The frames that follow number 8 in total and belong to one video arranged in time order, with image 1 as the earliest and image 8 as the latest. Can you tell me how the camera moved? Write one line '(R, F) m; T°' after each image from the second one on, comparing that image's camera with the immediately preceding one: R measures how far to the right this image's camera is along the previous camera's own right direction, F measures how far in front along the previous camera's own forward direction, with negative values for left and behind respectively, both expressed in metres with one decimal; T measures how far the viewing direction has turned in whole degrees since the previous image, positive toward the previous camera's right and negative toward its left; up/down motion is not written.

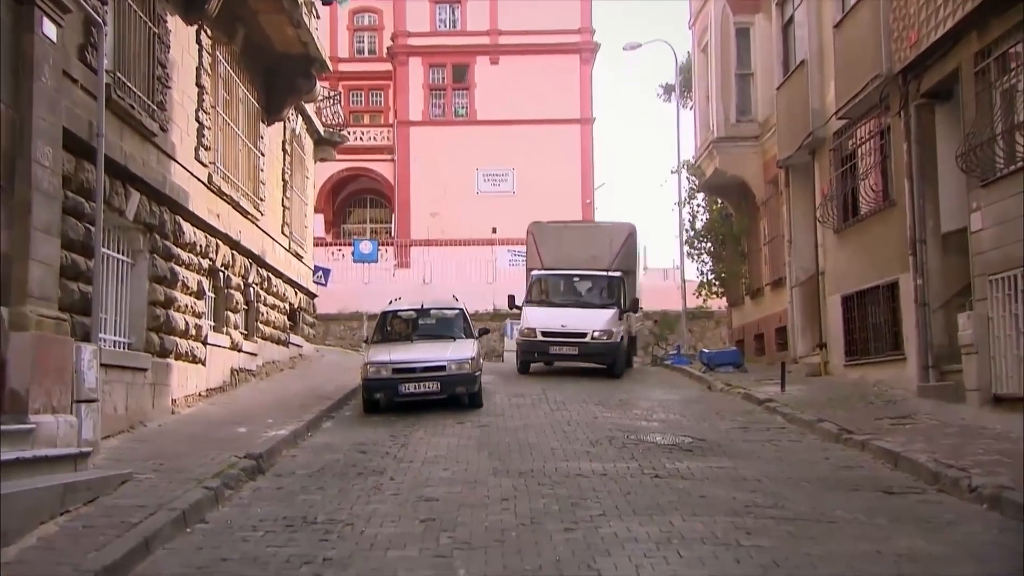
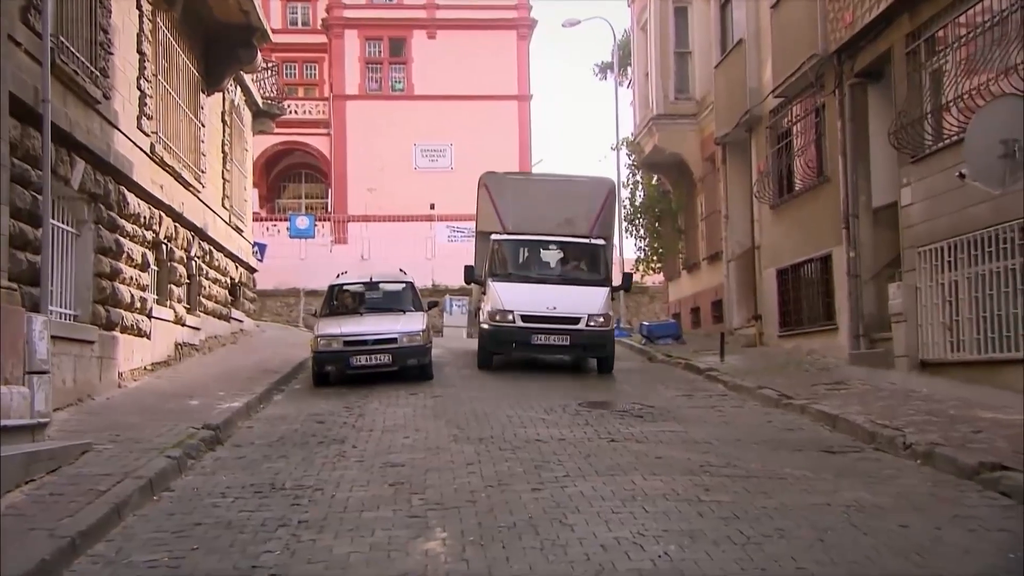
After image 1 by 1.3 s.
(-0.4, -0.1) m; +5°
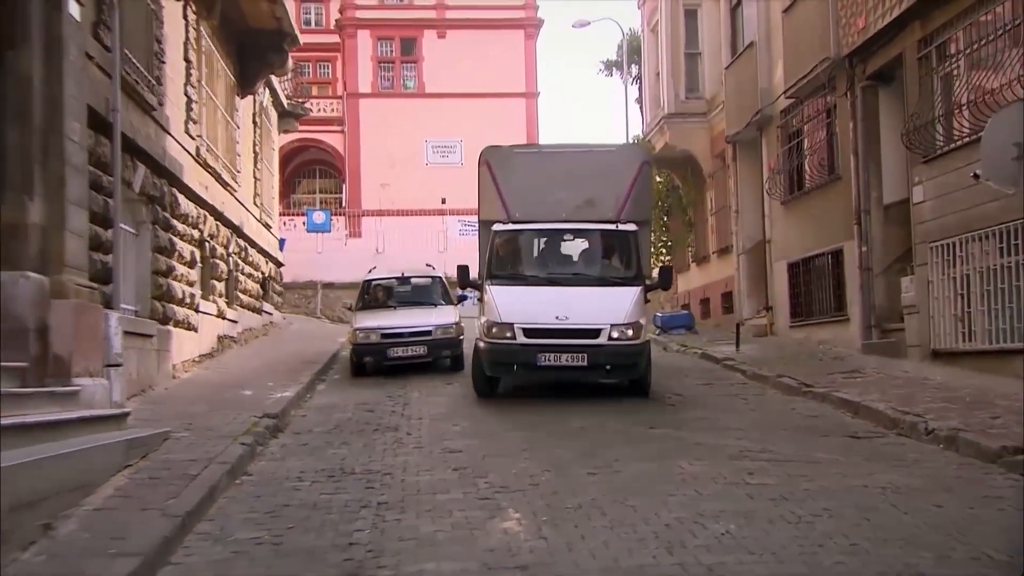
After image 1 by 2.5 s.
(-0.6, -0.4) m; +2°
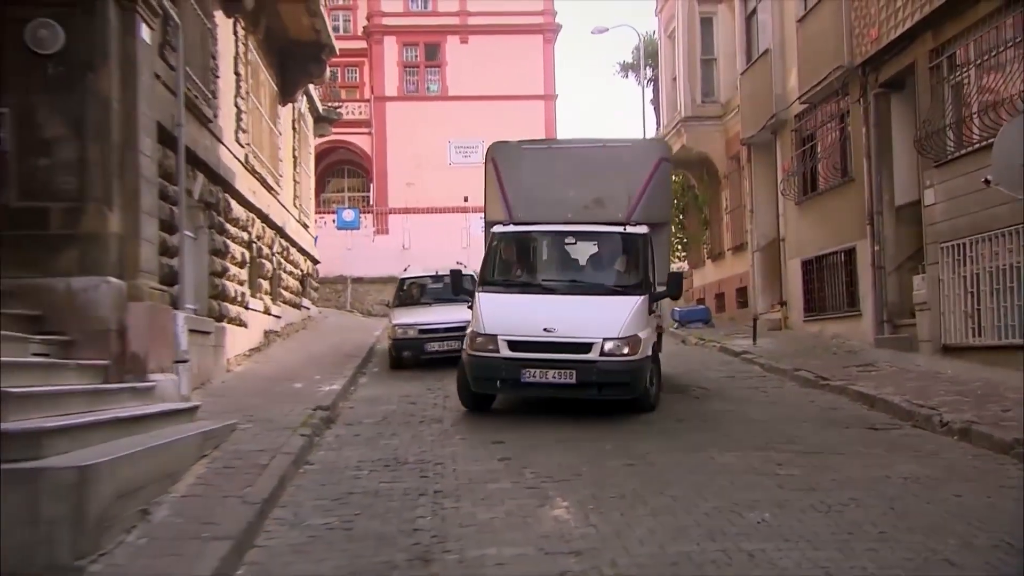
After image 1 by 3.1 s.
(-0.4, -0.6) m; 0°
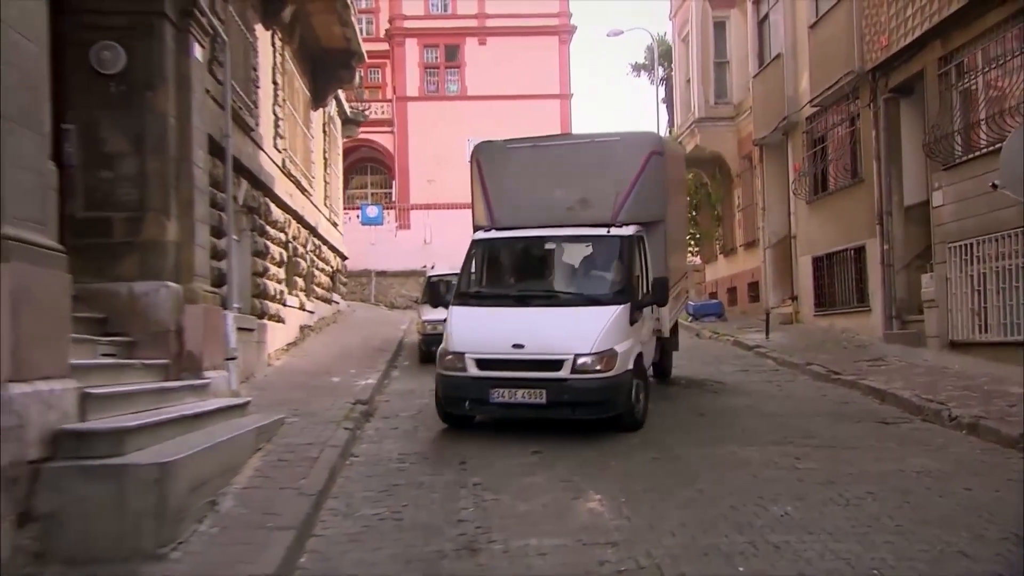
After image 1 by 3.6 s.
(-0.3, -0.5) m; 0°
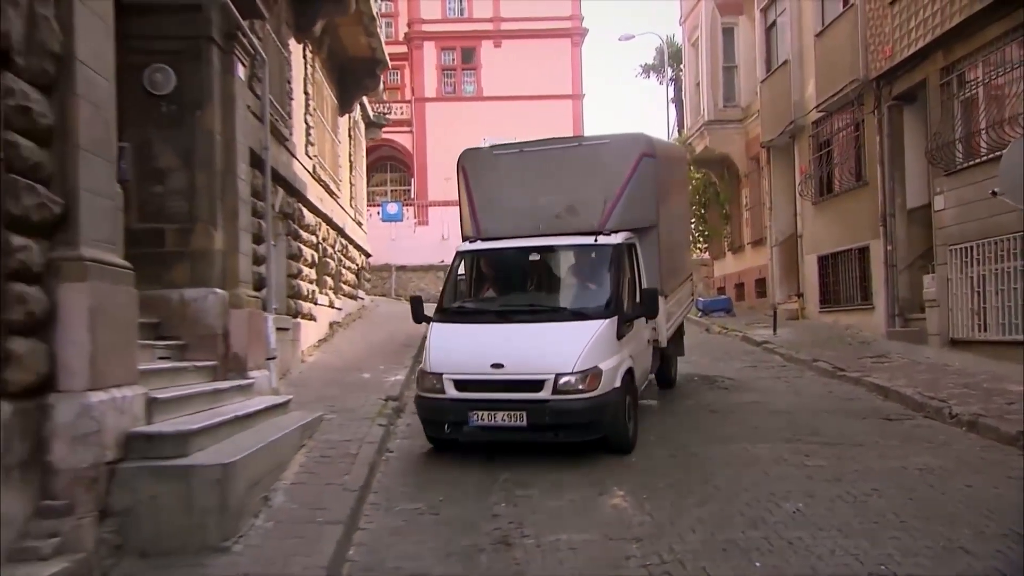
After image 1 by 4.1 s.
(-0.3, -0.6) m; 0°
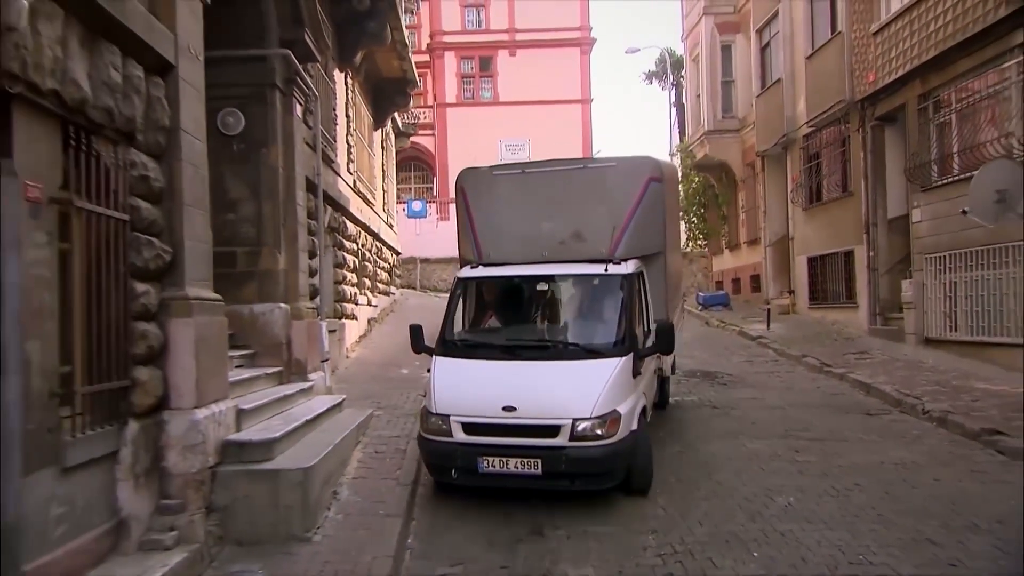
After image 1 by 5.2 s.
(-0.4, -1.3) m; 0°
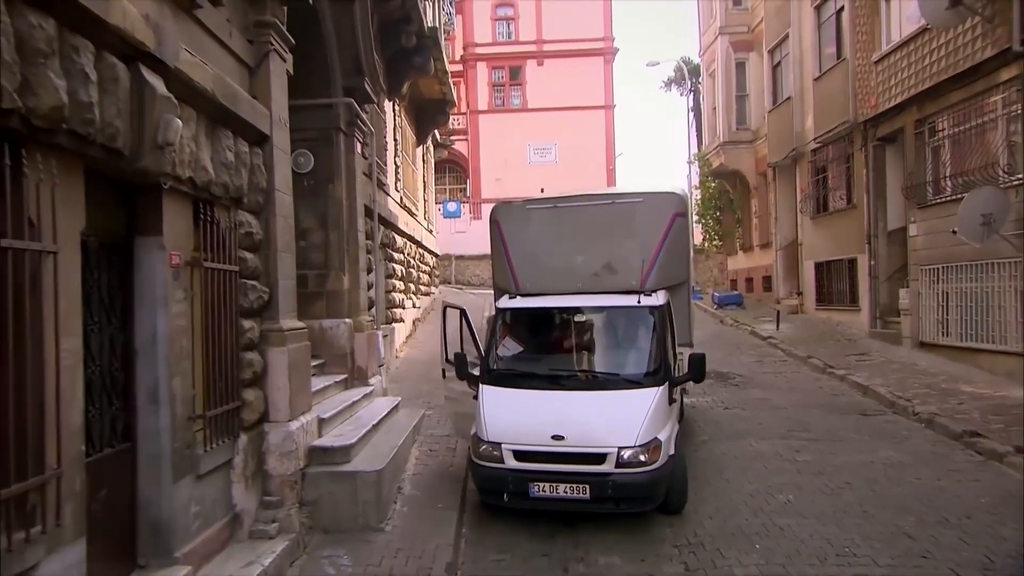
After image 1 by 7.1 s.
(-0.2, -1.5) m; -1°
